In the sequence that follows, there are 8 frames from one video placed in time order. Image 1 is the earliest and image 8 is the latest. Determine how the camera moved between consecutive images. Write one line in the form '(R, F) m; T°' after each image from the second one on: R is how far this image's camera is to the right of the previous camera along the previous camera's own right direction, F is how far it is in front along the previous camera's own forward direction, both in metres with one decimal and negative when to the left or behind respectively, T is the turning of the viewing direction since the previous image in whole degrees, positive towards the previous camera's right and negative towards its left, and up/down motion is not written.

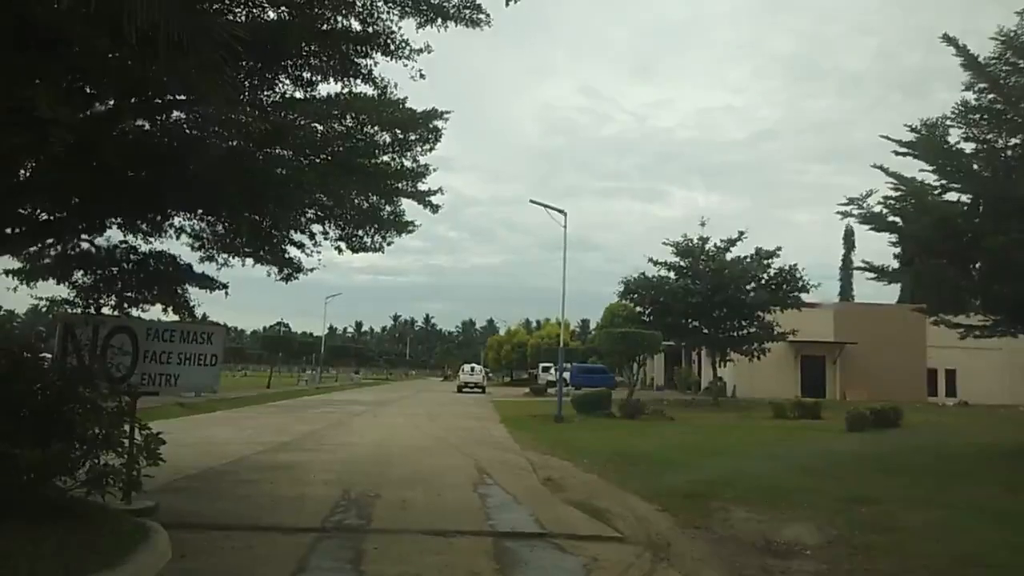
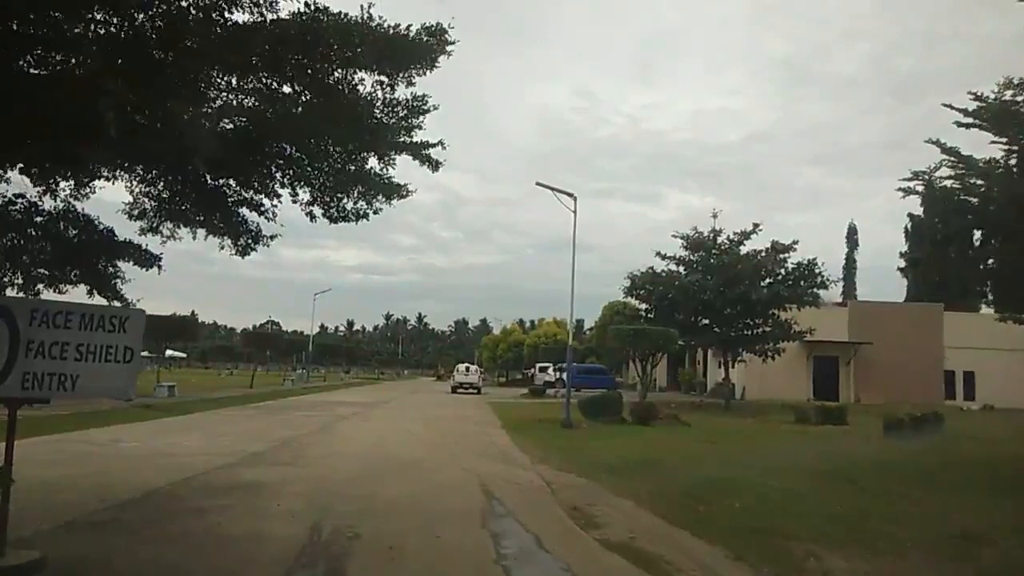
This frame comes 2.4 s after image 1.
(-0.2, +2.3) m; 0°
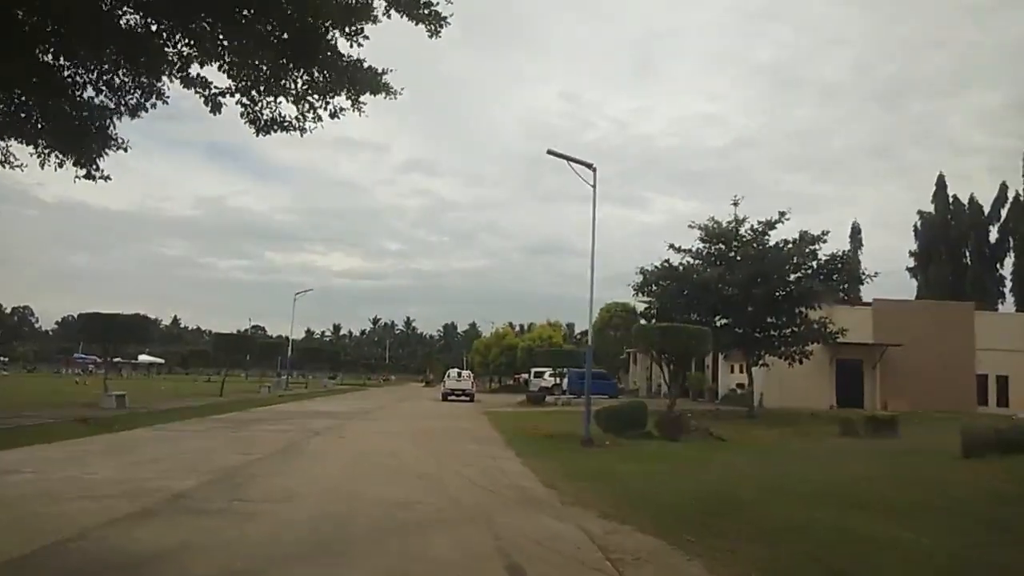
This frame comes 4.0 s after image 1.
(-0.4, +3.7) m; +1°
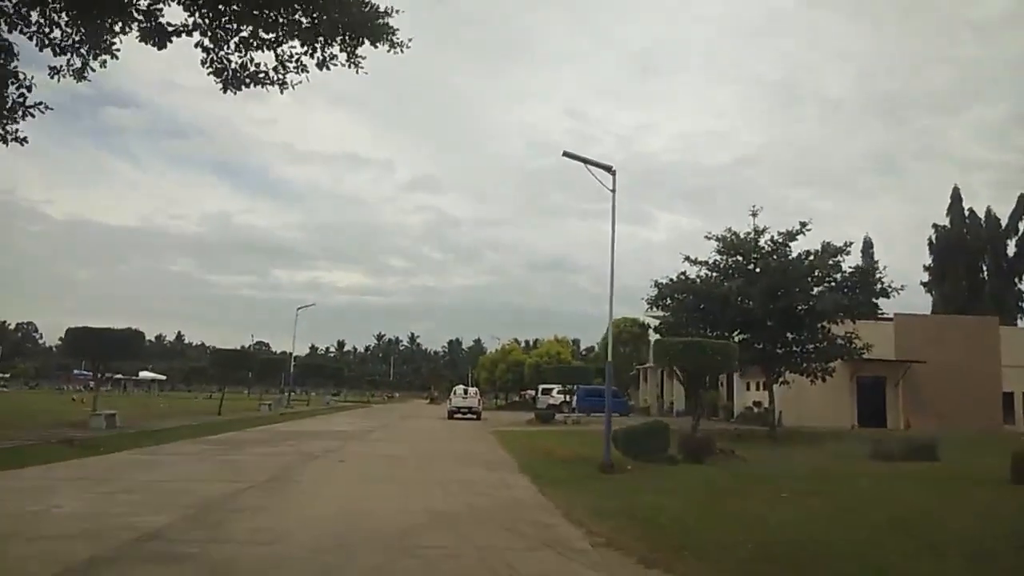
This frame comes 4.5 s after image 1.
(-0.2, +1.3) m; 0°
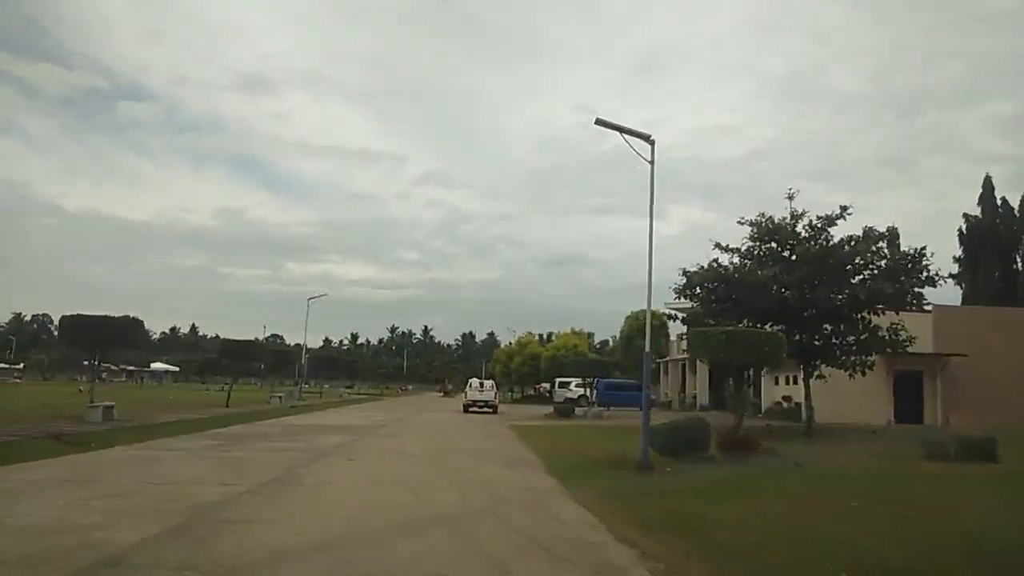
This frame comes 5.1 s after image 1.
(-0.2, +1.6) m; -1°
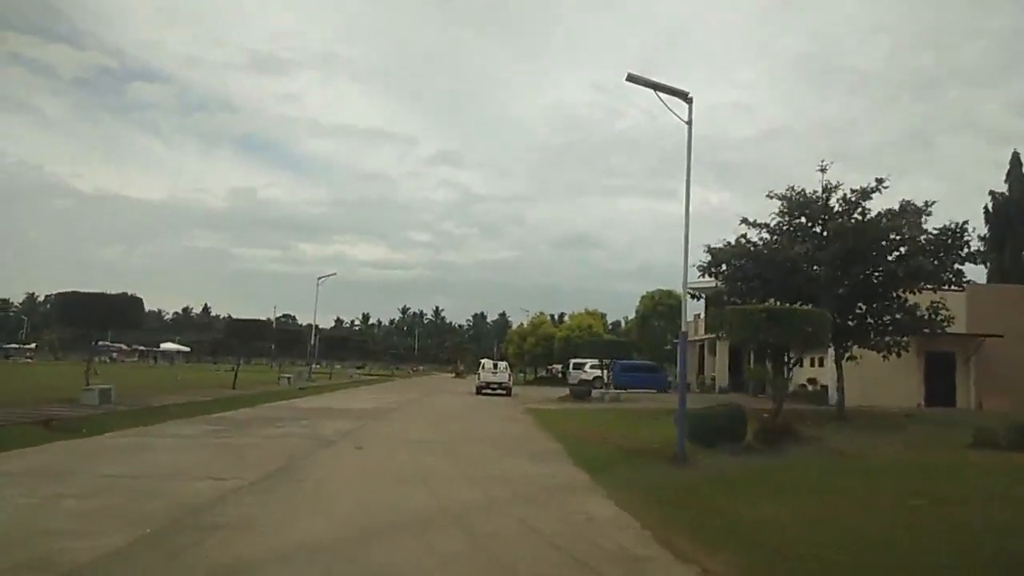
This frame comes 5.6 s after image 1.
(-0.2, +1.3) m; -1°
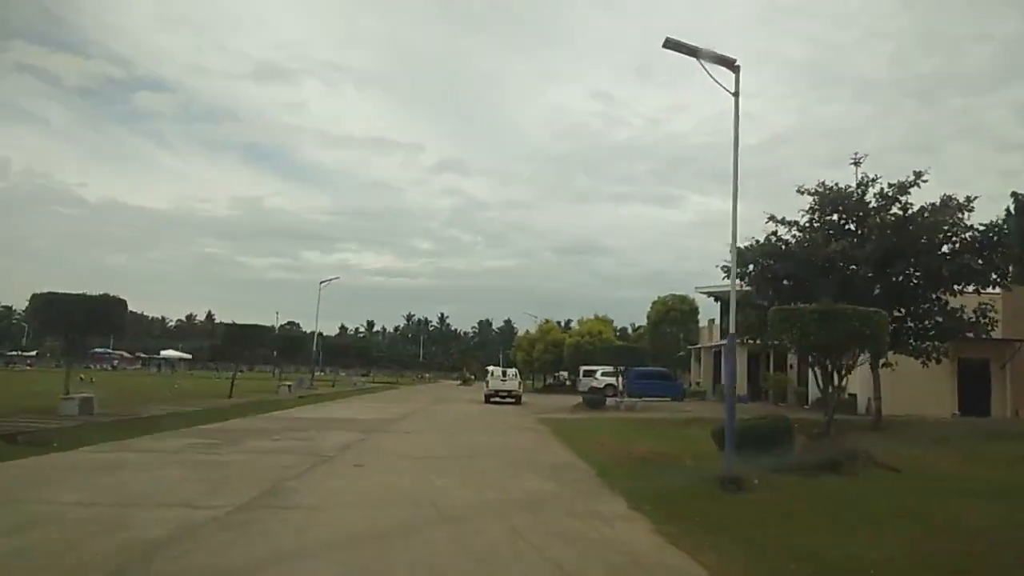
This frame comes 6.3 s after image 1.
(-0.2, +1.7) m; 0°
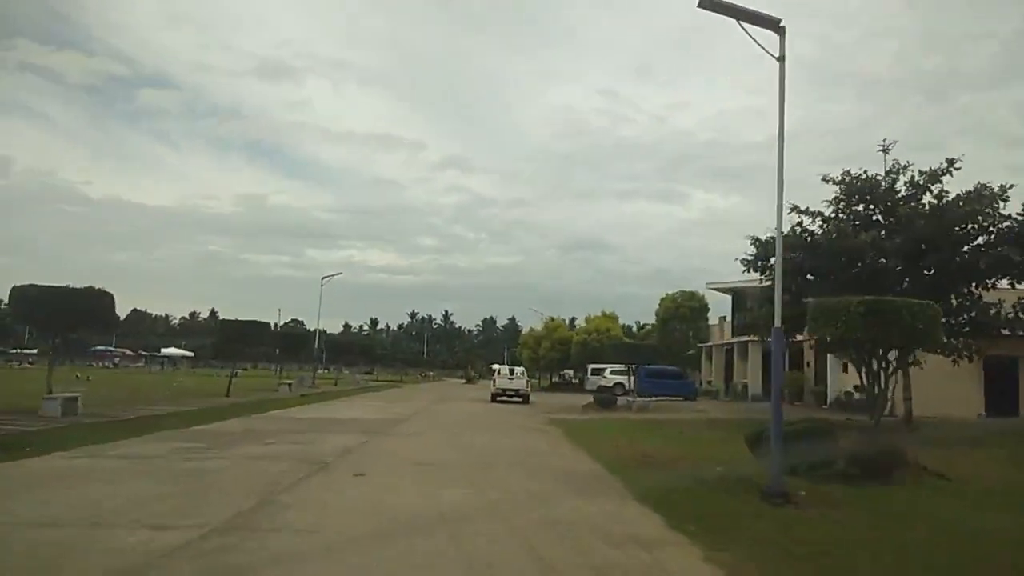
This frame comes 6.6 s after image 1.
(-0.2, +1.3) m; 0°
